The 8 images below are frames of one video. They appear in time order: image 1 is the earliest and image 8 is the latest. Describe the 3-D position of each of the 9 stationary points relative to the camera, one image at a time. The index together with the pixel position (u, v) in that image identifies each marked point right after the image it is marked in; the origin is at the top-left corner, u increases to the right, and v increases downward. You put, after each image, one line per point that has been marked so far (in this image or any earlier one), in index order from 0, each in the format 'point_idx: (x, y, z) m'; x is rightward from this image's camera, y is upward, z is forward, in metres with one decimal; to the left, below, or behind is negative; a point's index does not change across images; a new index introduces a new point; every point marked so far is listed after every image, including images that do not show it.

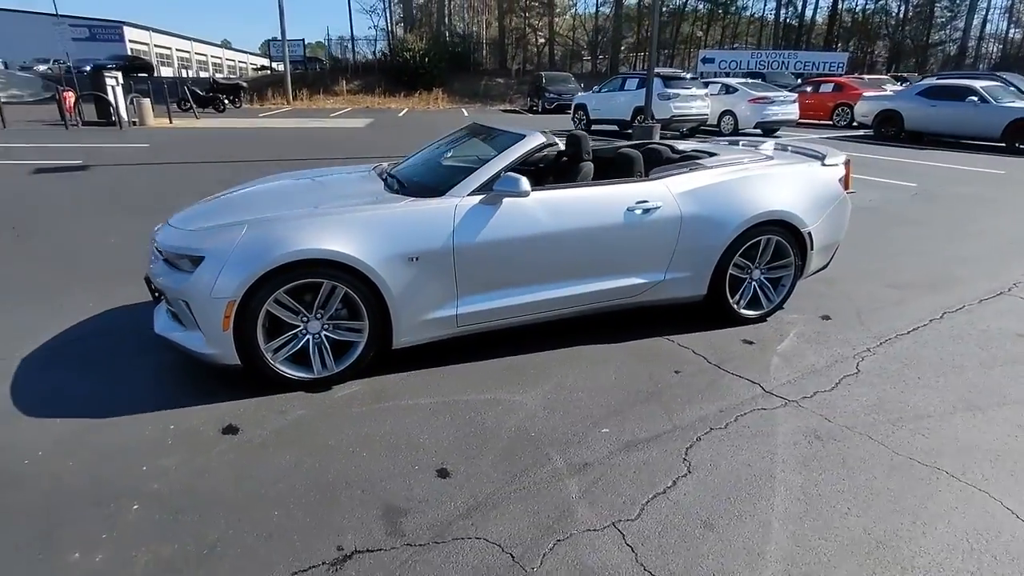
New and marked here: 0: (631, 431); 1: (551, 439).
0: (+0.6, -0.8, +3.3) m
1: (+0.2, -0.8, +3.2) m
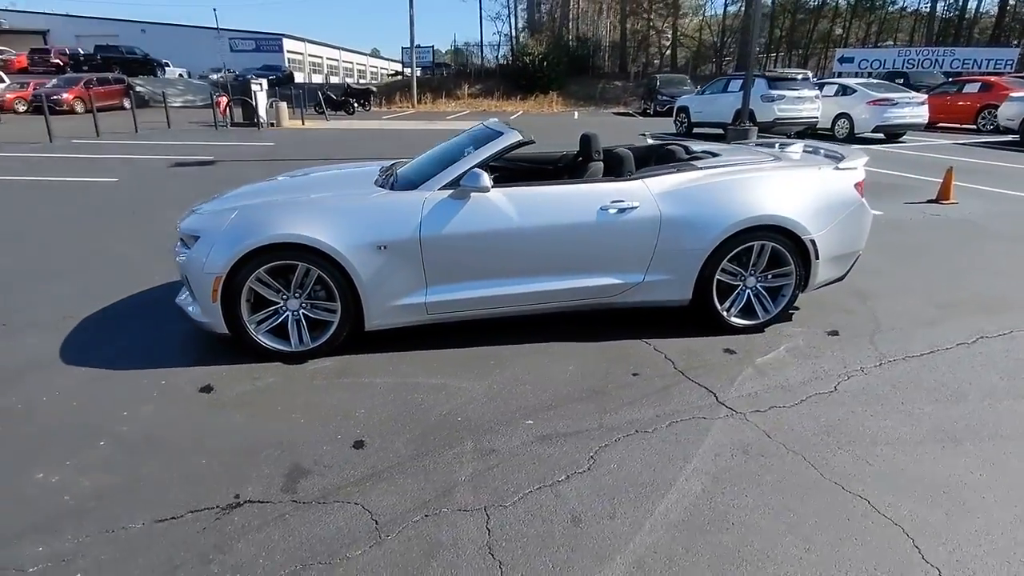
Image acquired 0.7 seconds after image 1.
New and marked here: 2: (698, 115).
0: (+0.2, -0.7, +3.3) m
1: (-0.2, -0.7, +3.3) m
2: (+5.3, +4.9, +17.2) m
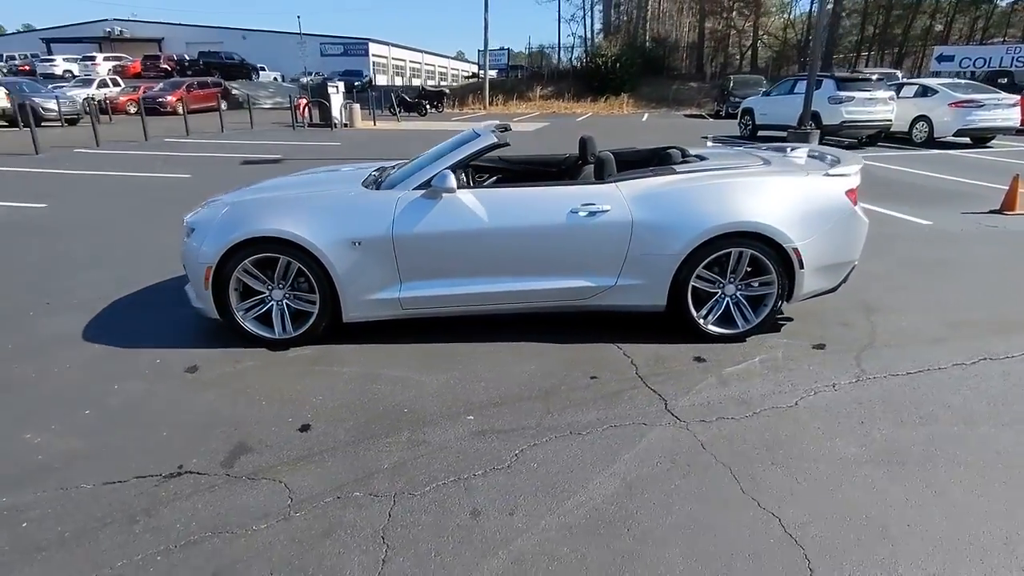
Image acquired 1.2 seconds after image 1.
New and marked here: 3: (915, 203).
0: (-0.1, -0.7, +3.3) m
1: (-0.6, -0.7, +3.4) m
2: (+6.8, +4.6, +16.5) m
3: (+5.7, +1.2, +8.5) m
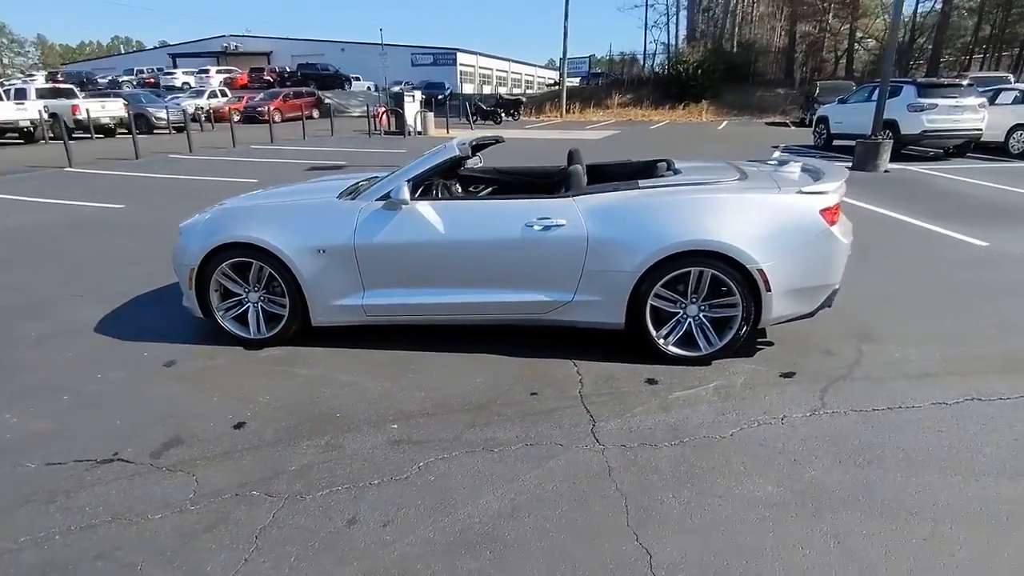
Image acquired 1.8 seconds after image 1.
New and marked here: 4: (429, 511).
0: (-0.6, -0.8, +3.4) m
1: (-1.0, -0.8, +3.5) m
2: (+8.3, +4.1, +15.5) m
3: (+5.9, +0.8, +7.8) m
4: (-0.4, -1.0, +2.7) m
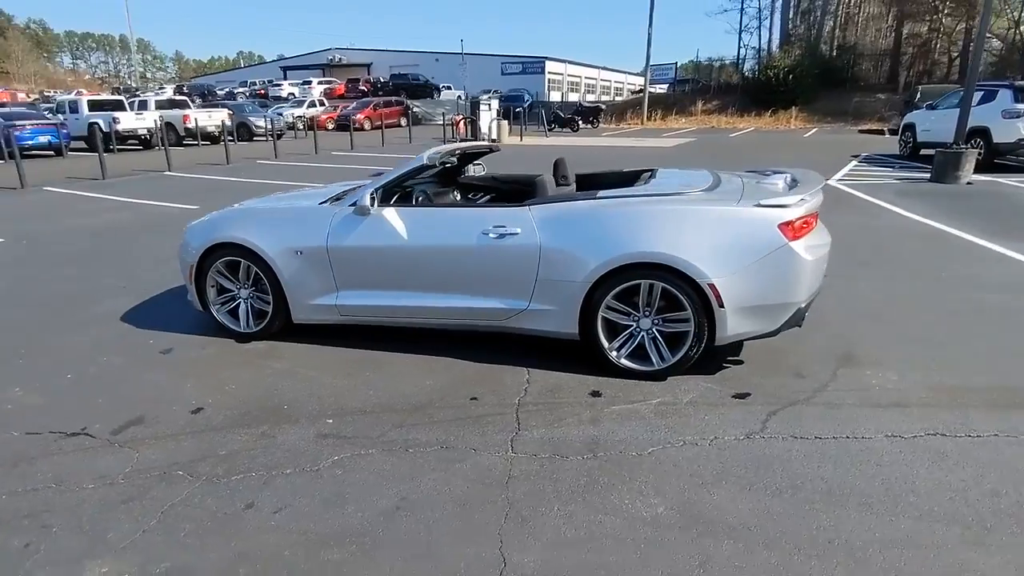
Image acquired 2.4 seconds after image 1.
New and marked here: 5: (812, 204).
0: (-1.0, -0.8, +3.5) m
1: (-1.4, -0.8, +3.7) m
2: (+9.7, +3.6, +14.3) m
3: (+6.1, +0.5, +6.9) m
4: (-0.9, -1.0, +2.9) m
5: (+1.8, +0.5, +3.8) m
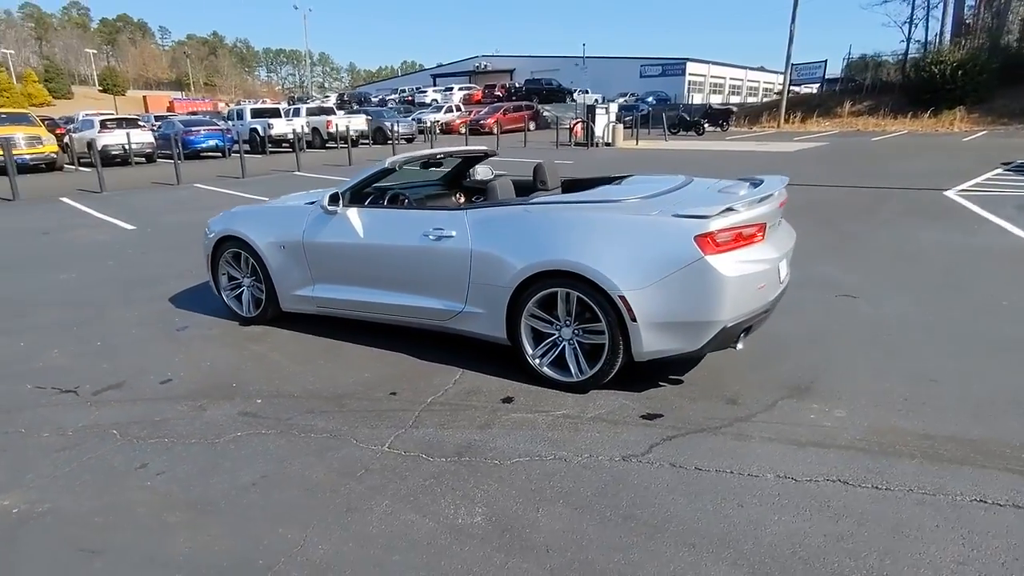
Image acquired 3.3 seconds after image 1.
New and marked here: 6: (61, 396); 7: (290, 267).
0: (-1.5, -0.8, +3.8) m
1: (-1.9, -0.7, +4.1) m
2: (+11.5, +2.9, +12.0) m
3: (+6.2, +0.2, +5.6) m
4: (-1.6, -1.0, +3.2) m
5: (+1.3, +0.4, +3.4) m
6: (-3.1, -0.7, +4.2) m
7: (-1.8, +0.2, +4.9) m
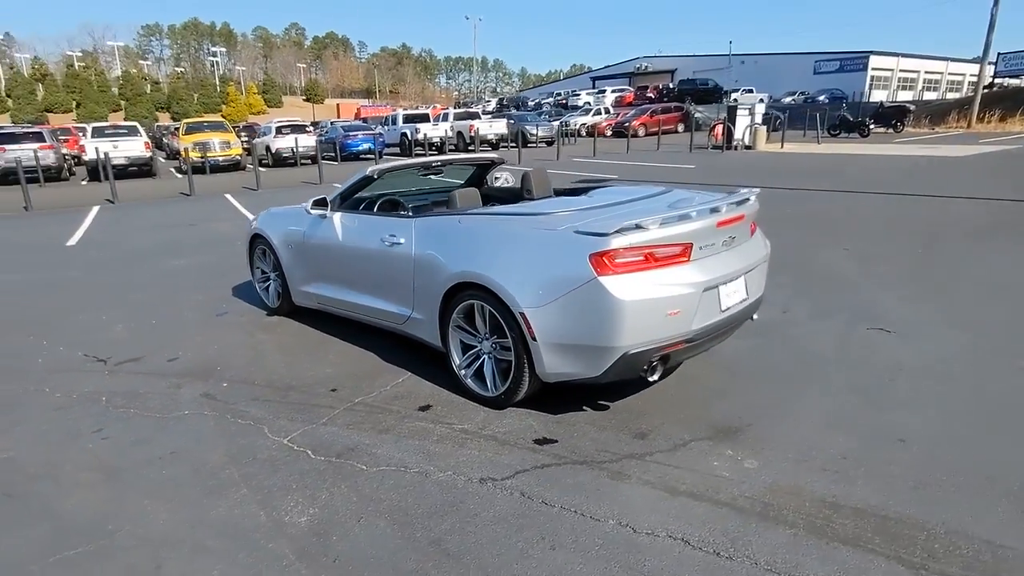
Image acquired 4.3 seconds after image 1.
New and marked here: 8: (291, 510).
0: (-2.0, -0.7, +4.2) m
1: (-2.3, -0.6, +4.6) m
2: (+12.9, +2.1, +8.8) m
3: (+6.0, -0.3, +4.0) m
4: (-2.3, -0.9, +3.6) m
5: (+0.7, +0.3, +3.1) m
6: (-3.4, -0.6, +4.9) m
7: (-1.9, +0.2, +5.4) m
8: (-1.0, -1.0, +2.8) m
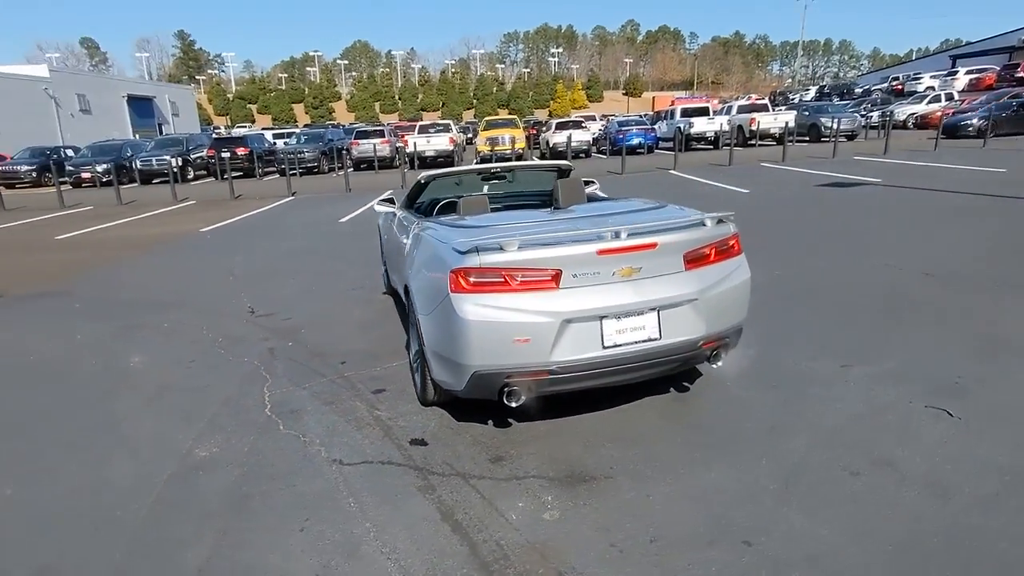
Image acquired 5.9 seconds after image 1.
0: (-2.0, -0.5, +5.3) m
1: (-2.1, -0.4, +5.7) m
2: (+13.5, +0.5, +2.4) m
3: (+5.0, -1.0, +1.3) m
4: (-2.5, -0.7, +4.9) m
5: (0.0, +0.2, +3.0) m
6: (-2.9, -0.3, +6.5) m
7: (-1.3, +0.4, +6.2) m
8: (-1.8, -0.9, +3.6) m
